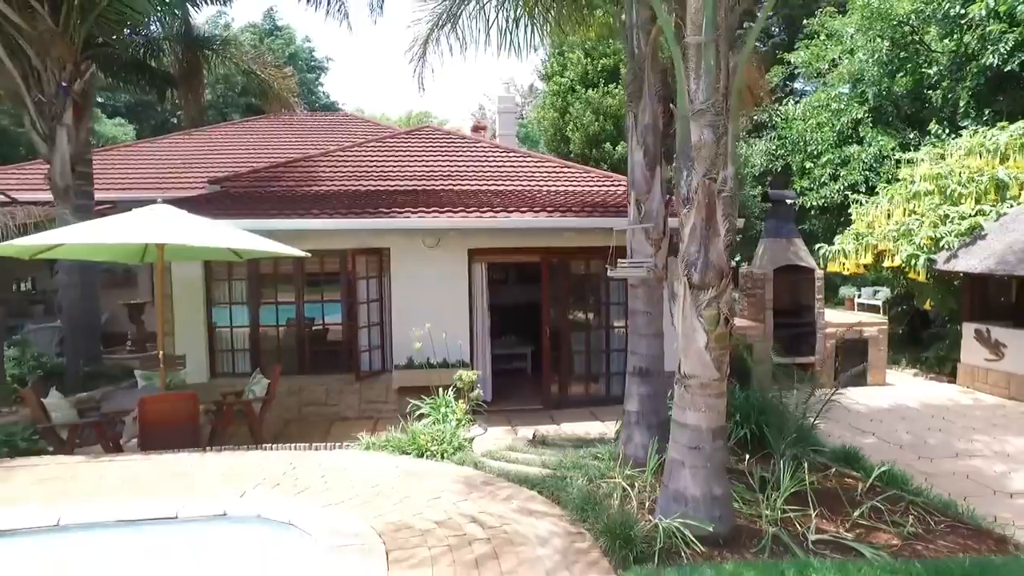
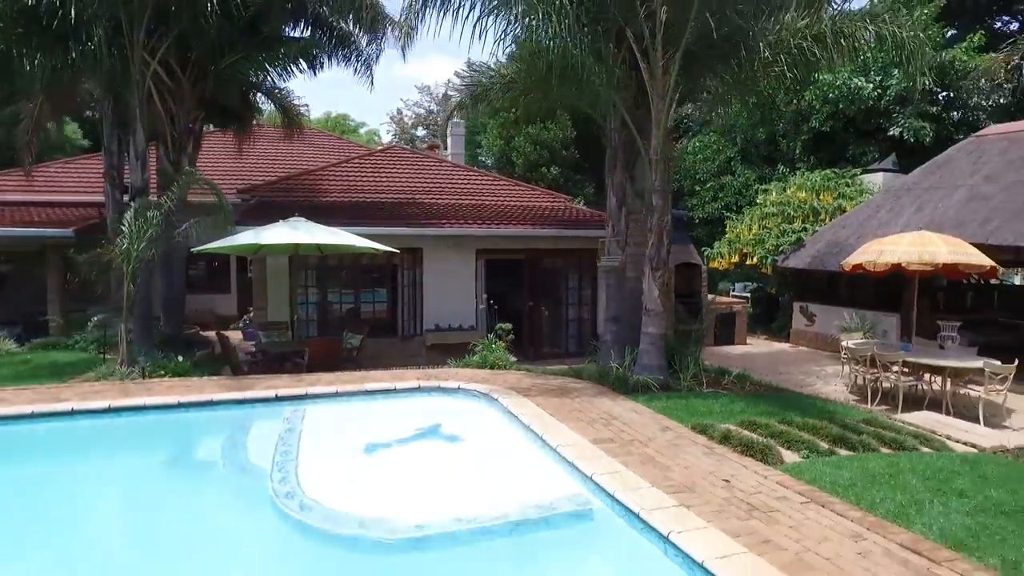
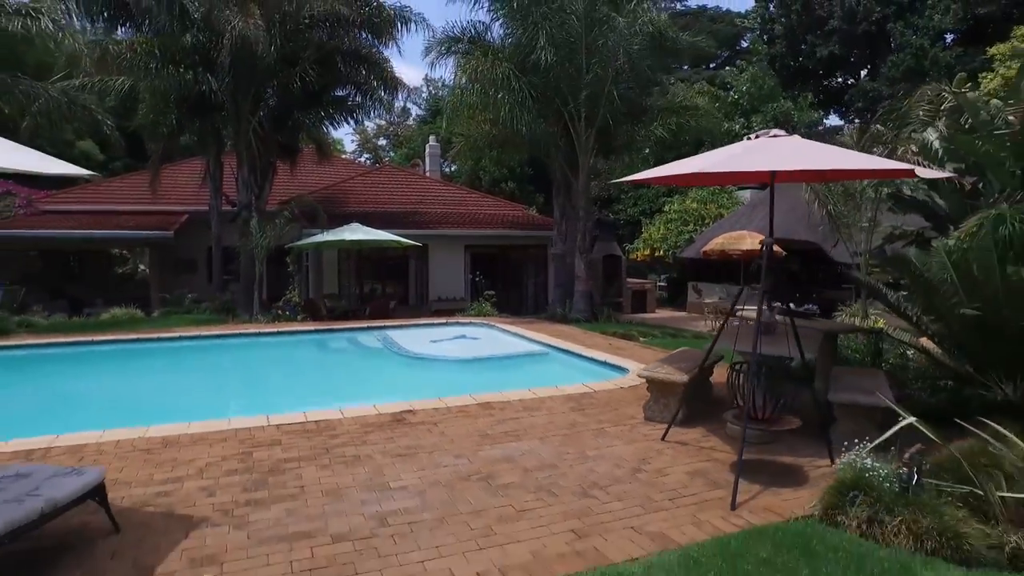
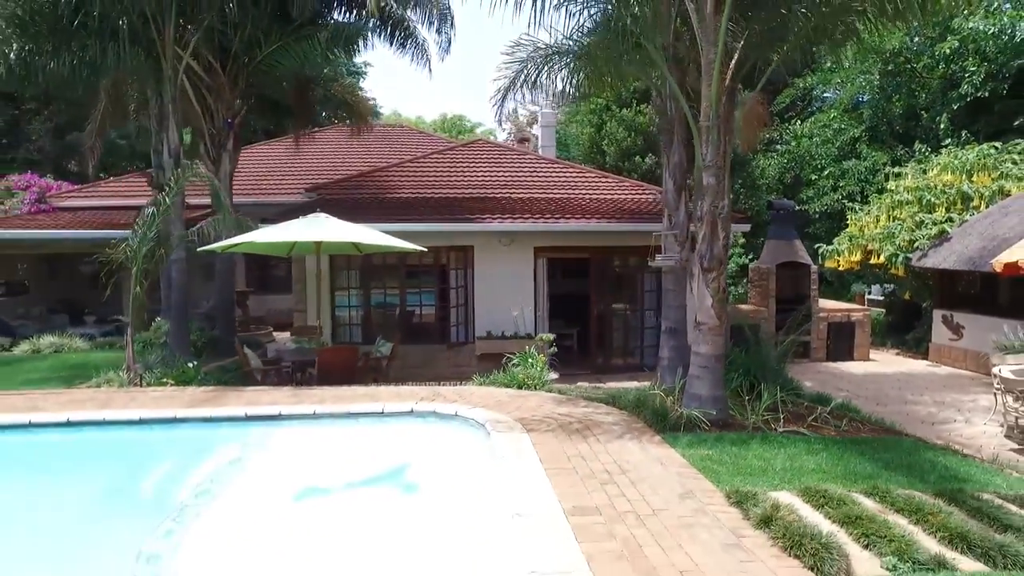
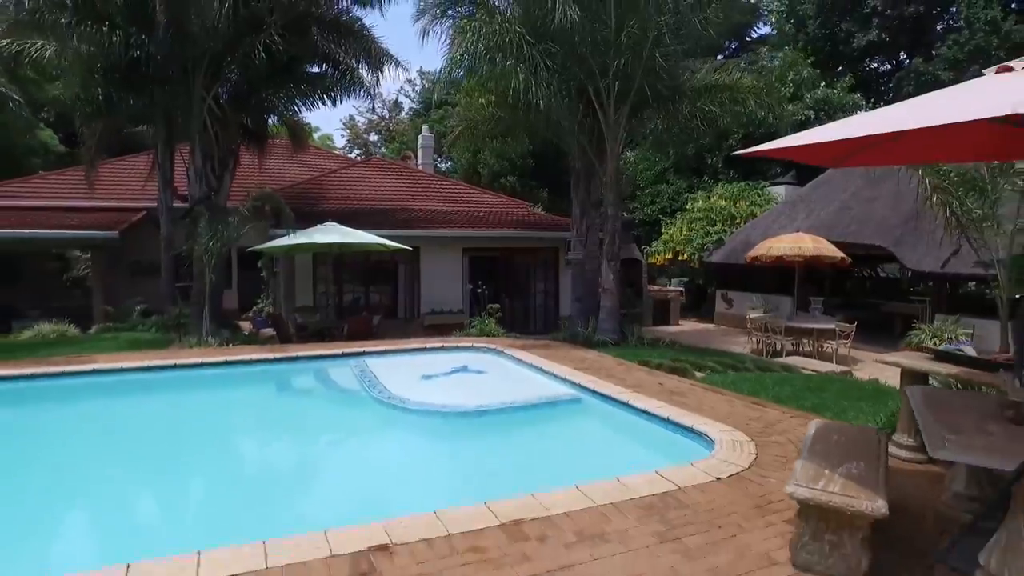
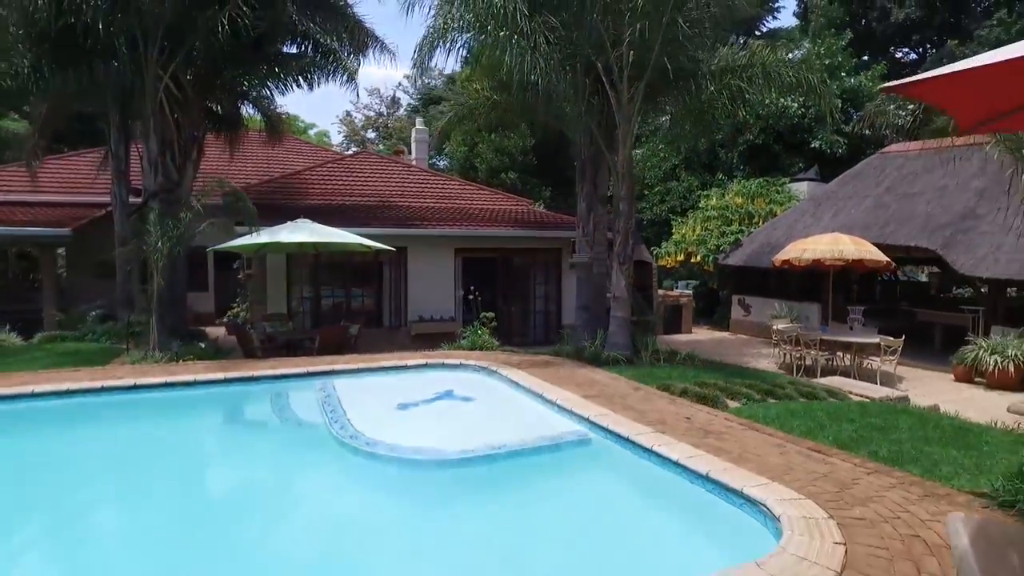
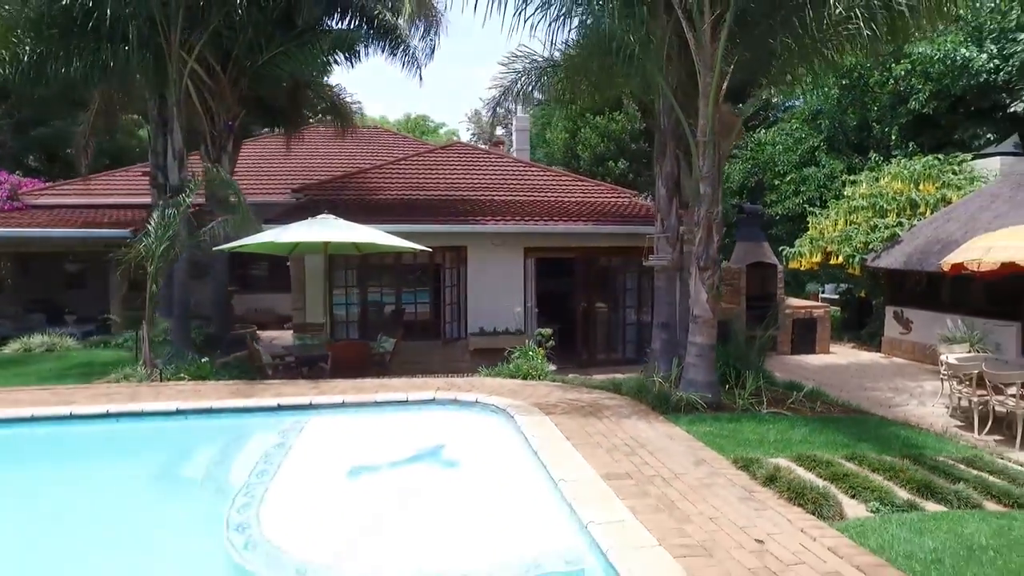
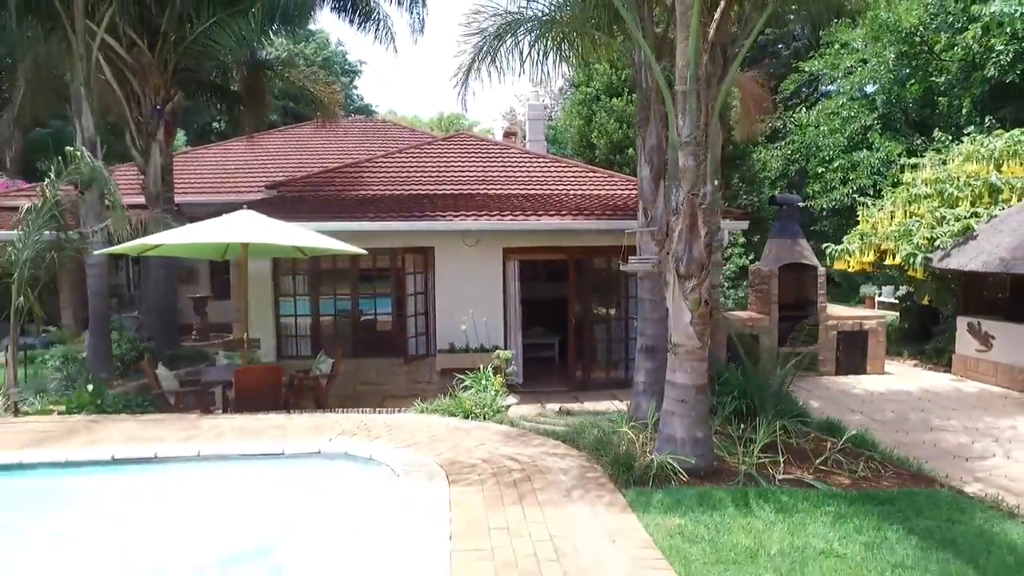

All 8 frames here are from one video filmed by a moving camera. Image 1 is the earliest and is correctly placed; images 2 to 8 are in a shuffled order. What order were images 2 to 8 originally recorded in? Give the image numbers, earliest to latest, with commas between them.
8, 4, 7, 2, 6, 5, 3
